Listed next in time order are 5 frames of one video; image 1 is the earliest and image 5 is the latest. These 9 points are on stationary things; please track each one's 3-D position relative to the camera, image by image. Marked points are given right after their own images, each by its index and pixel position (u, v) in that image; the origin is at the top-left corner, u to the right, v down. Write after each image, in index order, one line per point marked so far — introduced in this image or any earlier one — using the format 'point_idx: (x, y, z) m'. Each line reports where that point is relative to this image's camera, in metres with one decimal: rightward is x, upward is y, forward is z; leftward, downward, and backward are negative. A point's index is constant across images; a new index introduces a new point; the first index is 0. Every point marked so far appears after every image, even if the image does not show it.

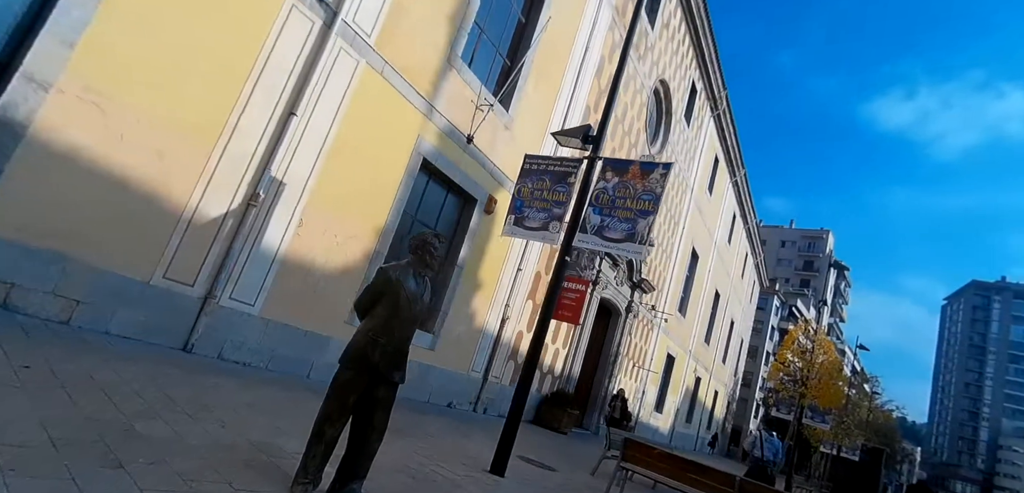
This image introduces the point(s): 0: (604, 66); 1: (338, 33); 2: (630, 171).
0: (+2.2, +4.2, +12.8) m
1: (-2.1, +2.6, +6.5) m
2: (+1.1, +0.7, +5.3) m
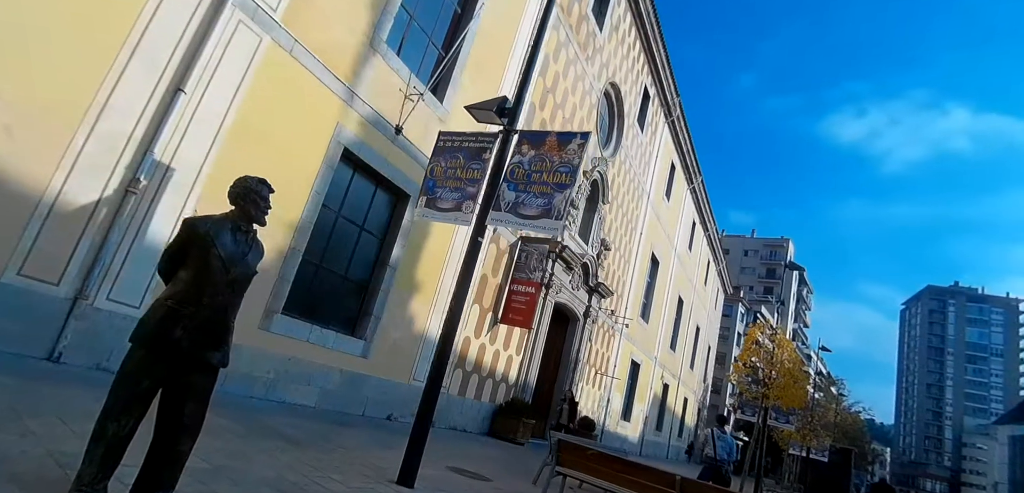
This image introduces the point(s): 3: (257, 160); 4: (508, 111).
0: (+0.8, +4.2, +12.5) m
1: (-3.1, +2.7, +6.0) m
2: (+0.3, +0.9, +4.9) m
3: (-3.1, +1.0, +6.5) m
4: (0.0, +1.3, +5.1) m
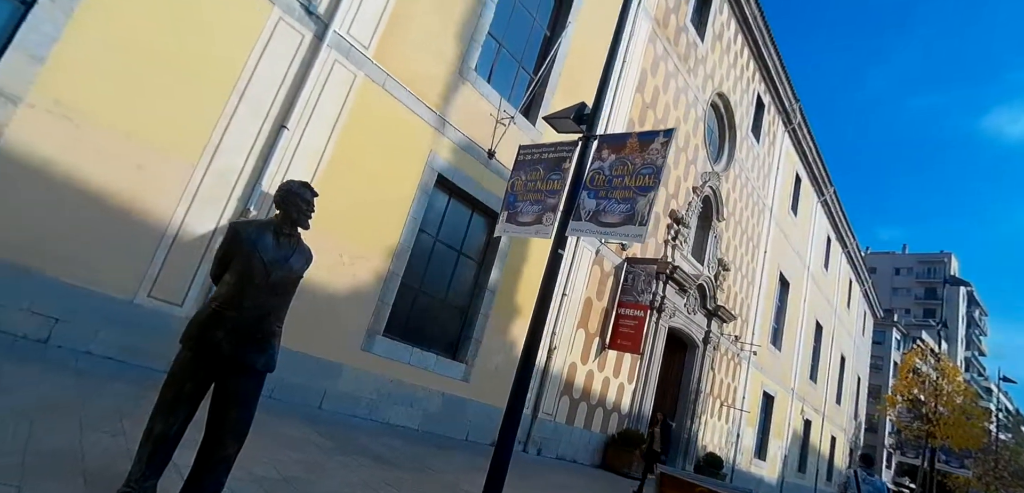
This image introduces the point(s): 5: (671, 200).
0: (+3.0, +3.8, +12.1) m
1: (-2.1, +2.4, +6.4) m
2: (+1.0, +0.9, +4.5) m
3: (-2.0, +0.7, +6.8) m
4: (+0.7, +1.2, +4.9) m
5: (+4.0, +1.2, +13.6) m
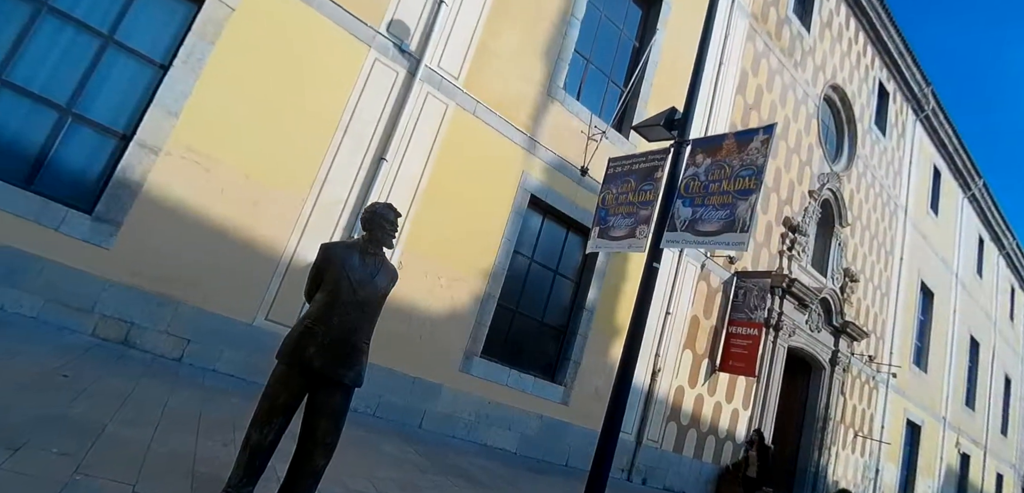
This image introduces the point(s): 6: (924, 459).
0: (+5.0, +3.5, +11.4) m
1: (-1.1, +2.1, +6.7) m
2: (+1.7, +0.8, +4.2) m
3: (-0.8, +0.4, +7.0) m
4: (+1.4, +1.1, +4.7) m
5: (+6.3, +0.9, +12.6) m
6: (+13.4, -7.0, +17.7) m
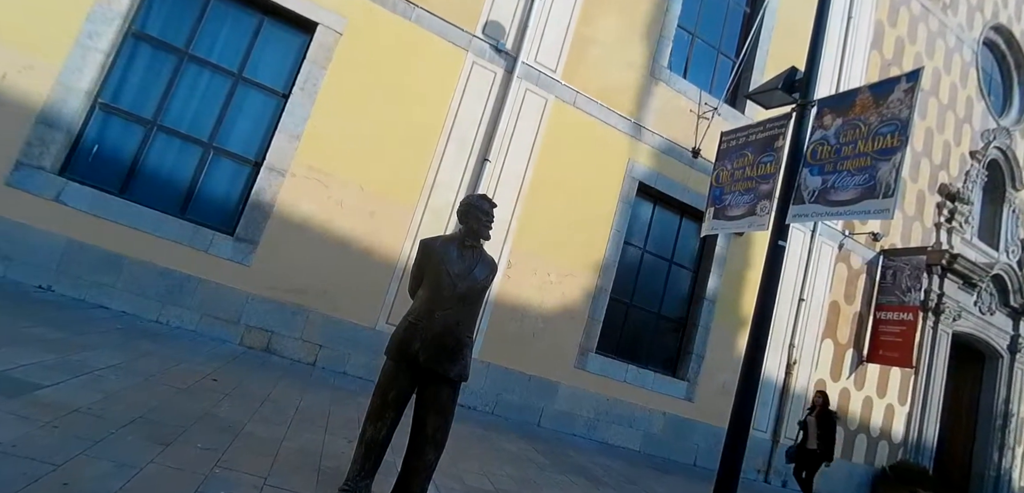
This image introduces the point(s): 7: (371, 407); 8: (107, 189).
0: (+6.9, +3.9, +10.1) m
1: (+0.1, +2.1, +6.7) m
2: (+2.4, +1.0, +3.7) m
3: (+0.6, +0.5, +6.9) m
4: (+2.2, +1.3, +4.2) m
5: (+8.6, +1.5, +11.0) m
6: (+17.1, -5.8, +14.5) m
7: (-0.6, -0.7, +2.2) m
8: (-3.8, +0.5, +5.0) m
